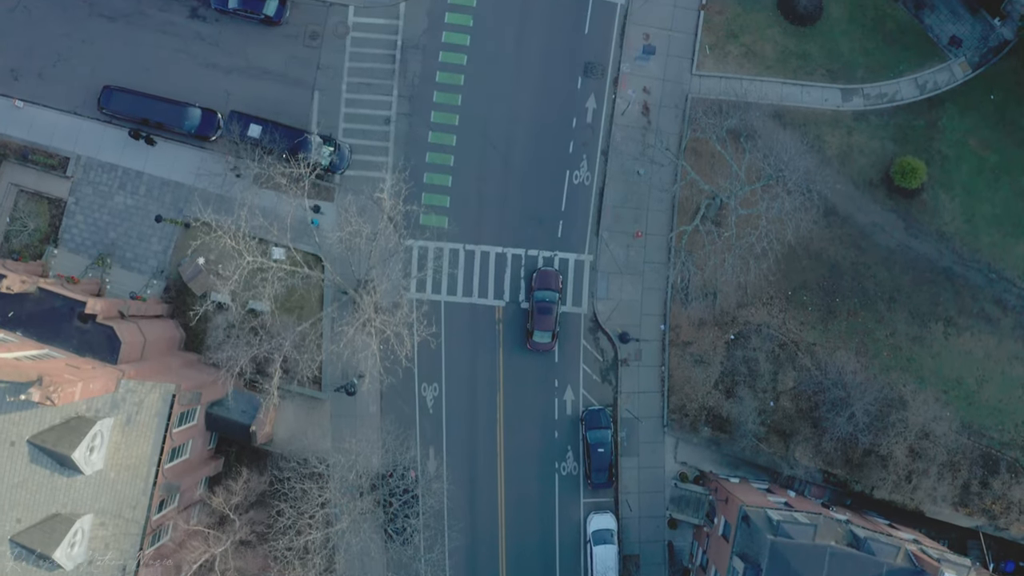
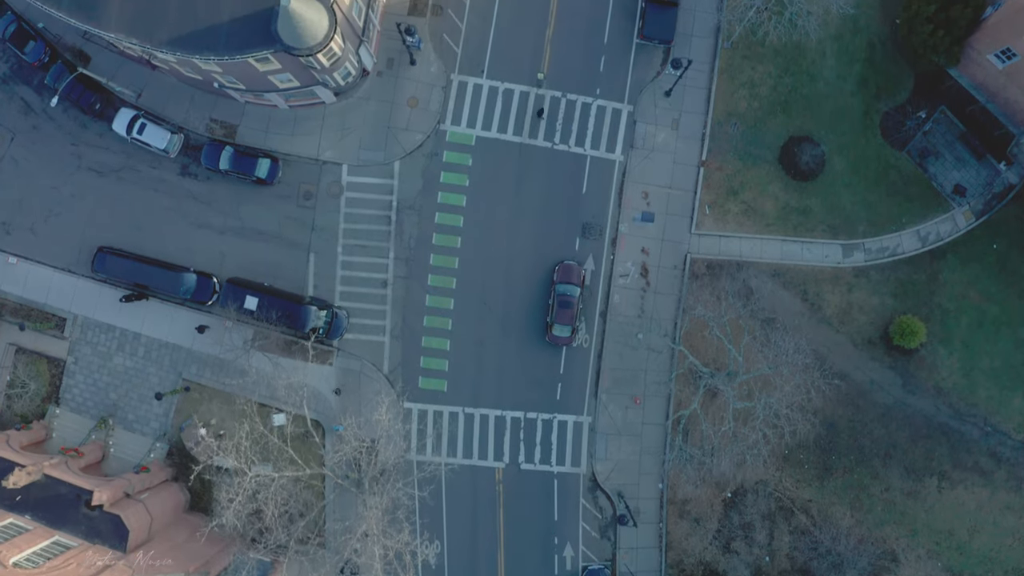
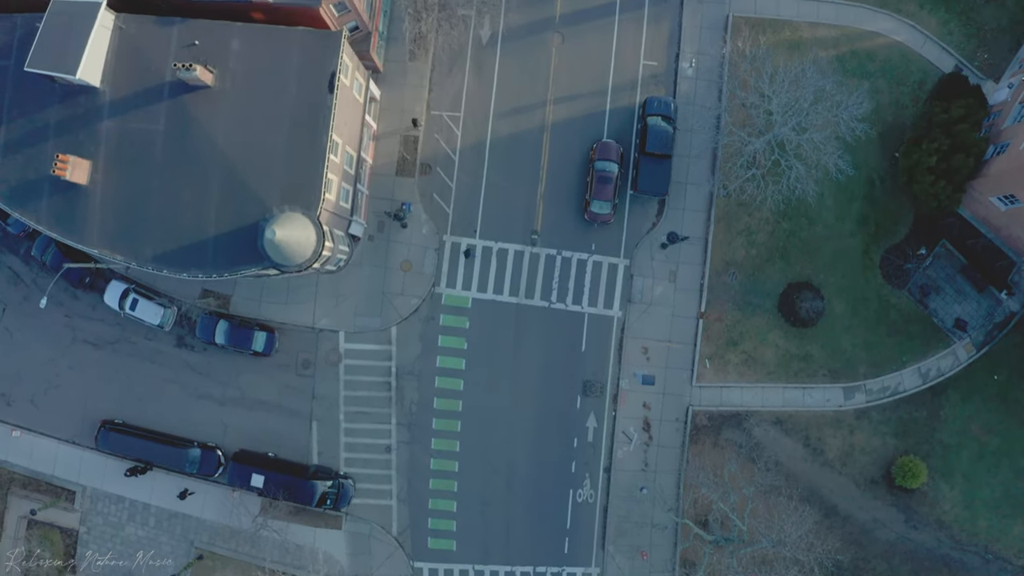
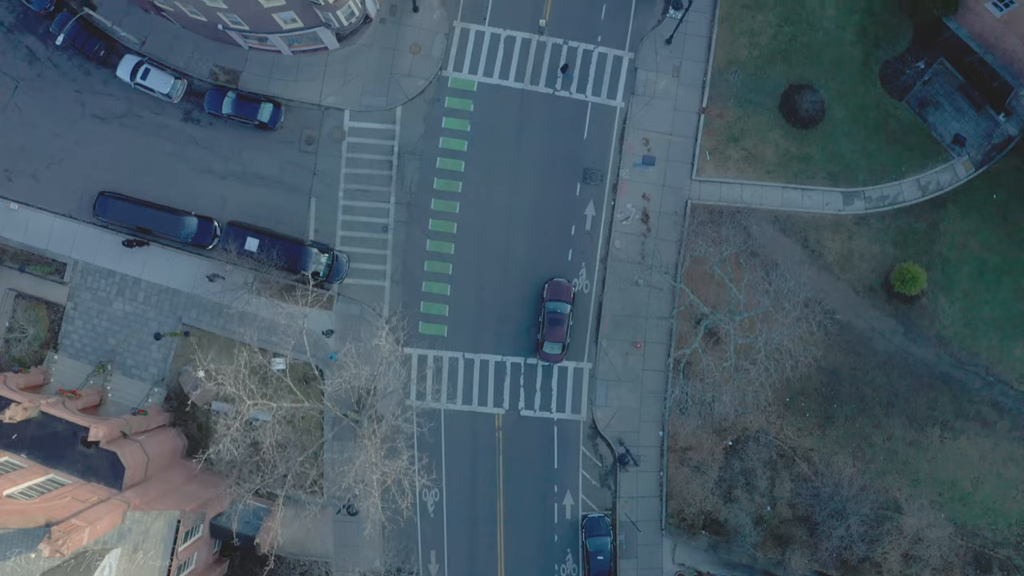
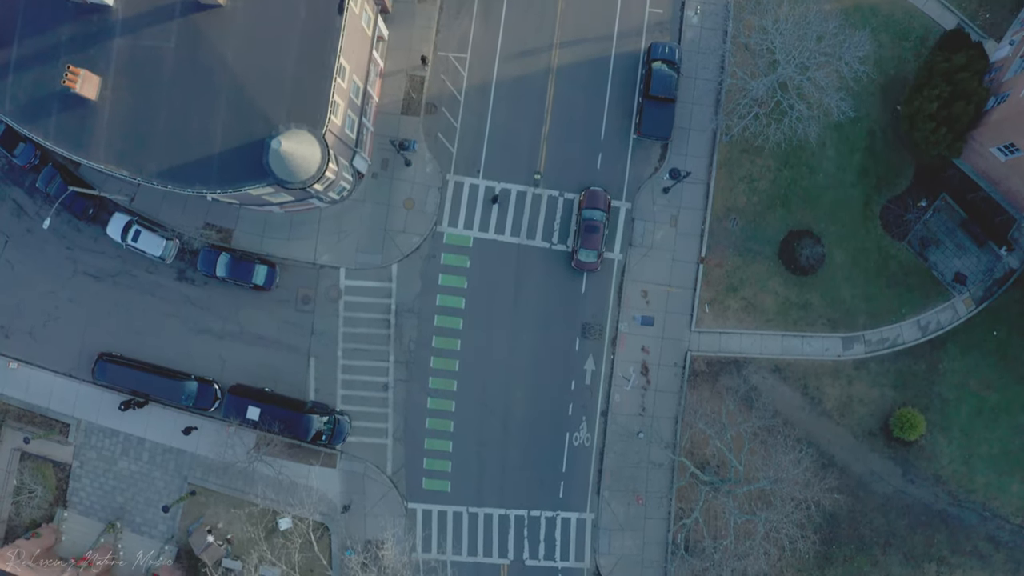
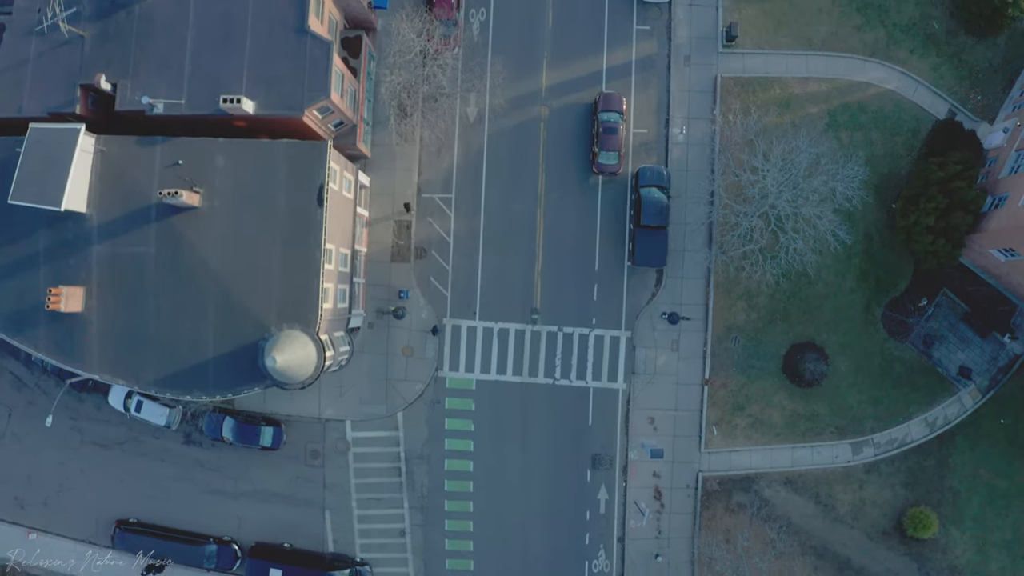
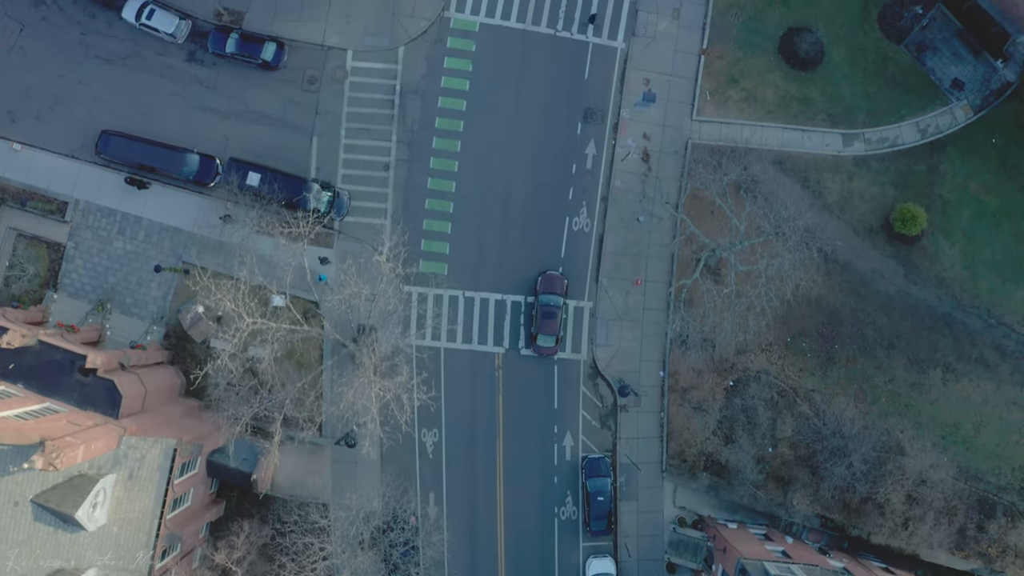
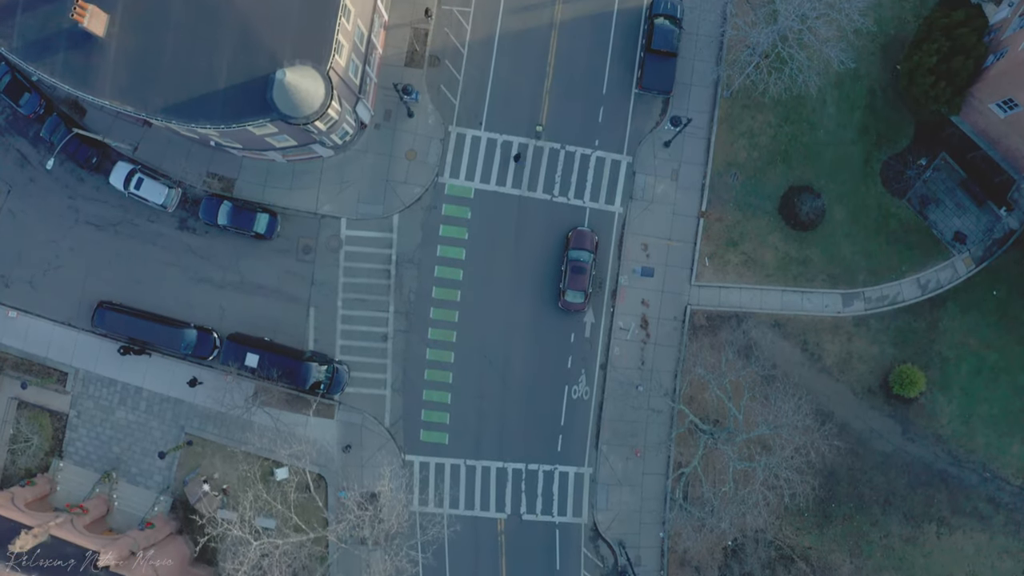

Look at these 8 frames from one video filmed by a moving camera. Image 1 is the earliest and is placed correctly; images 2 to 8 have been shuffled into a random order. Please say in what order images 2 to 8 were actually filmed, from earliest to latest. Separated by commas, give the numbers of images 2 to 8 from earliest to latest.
7, 4, 2, 8, 5, 3, 6
